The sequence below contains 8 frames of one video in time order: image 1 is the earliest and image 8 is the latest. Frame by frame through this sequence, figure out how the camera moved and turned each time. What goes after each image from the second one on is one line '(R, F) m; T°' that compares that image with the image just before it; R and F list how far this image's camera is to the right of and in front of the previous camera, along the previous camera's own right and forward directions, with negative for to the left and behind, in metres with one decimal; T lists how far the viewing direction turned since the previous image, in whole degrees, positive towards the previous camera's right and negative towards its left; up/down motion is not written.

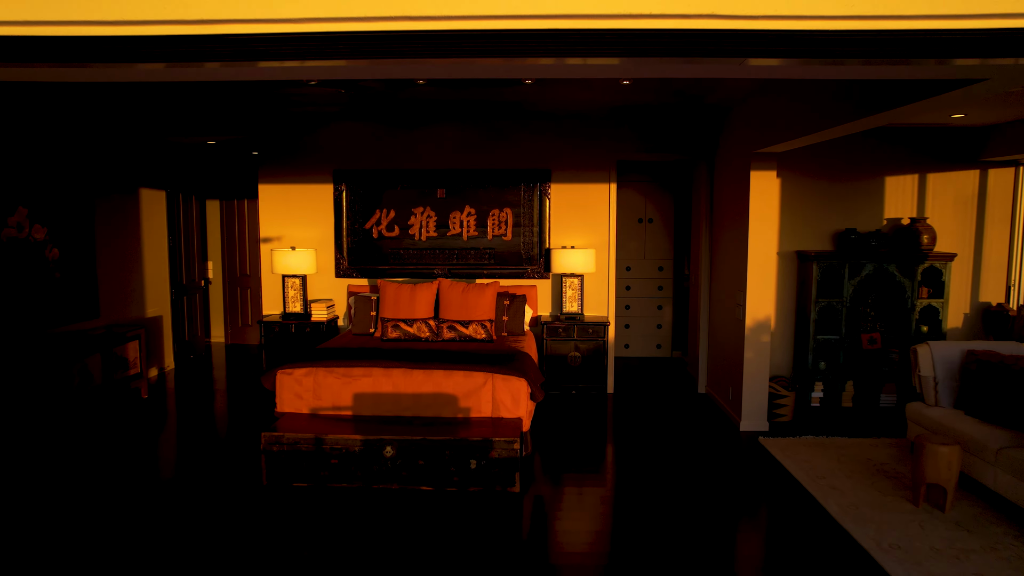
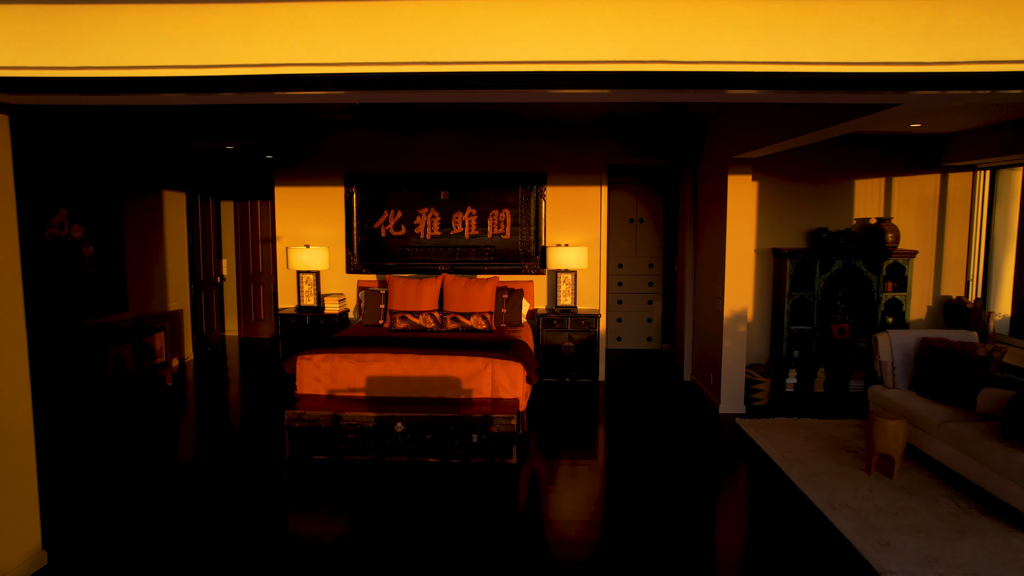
(0.0, -0.4) m; 0°
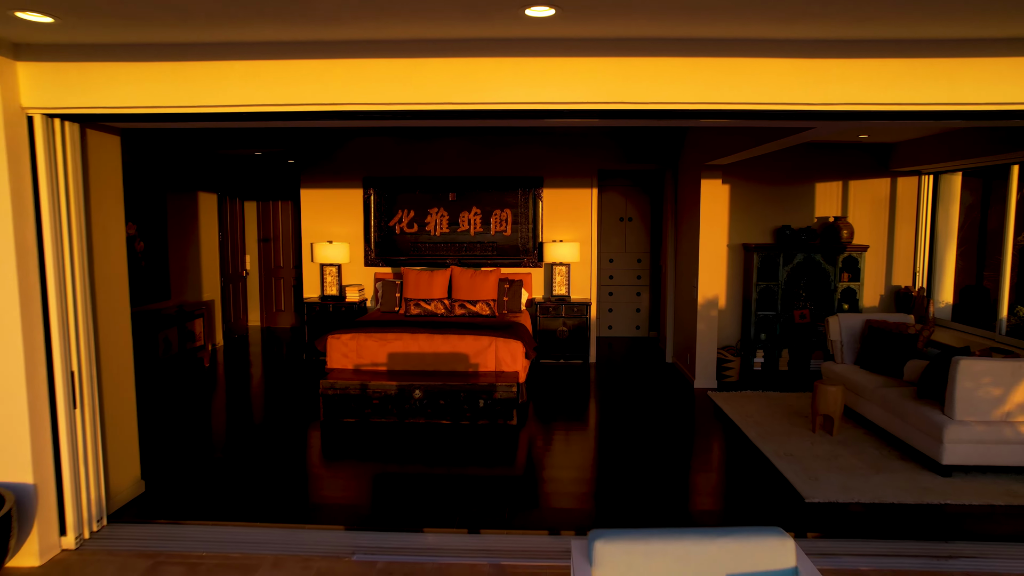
(0.0, -0.7) m; 0°
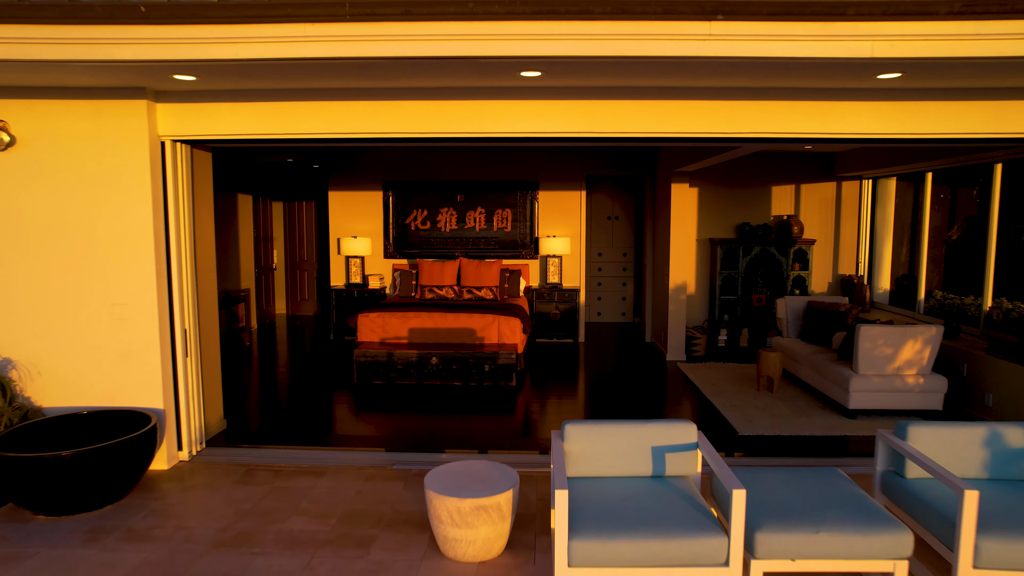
(0.0, -1.1) m; 0°
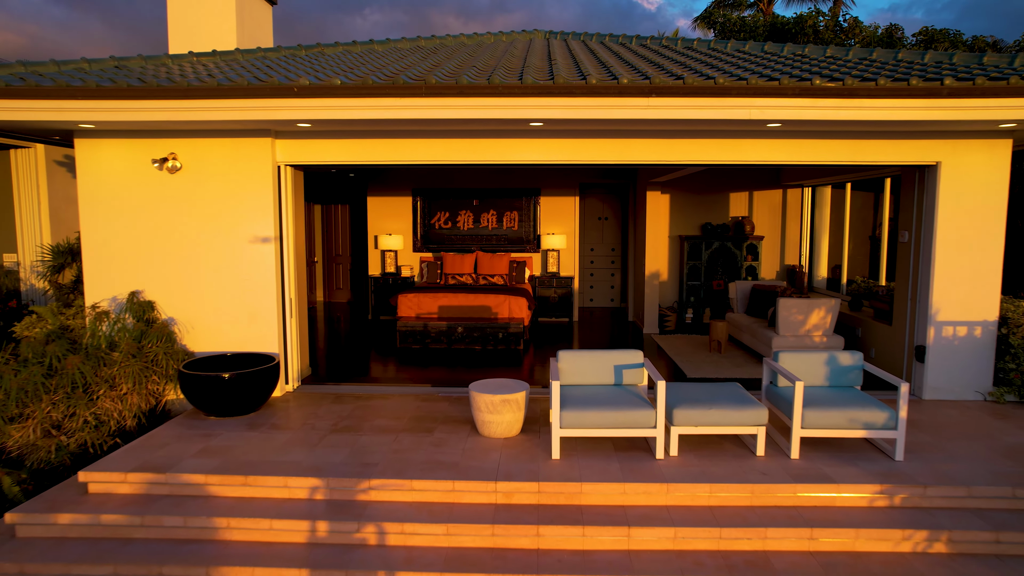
(-0.1, -1.7) m; 0°
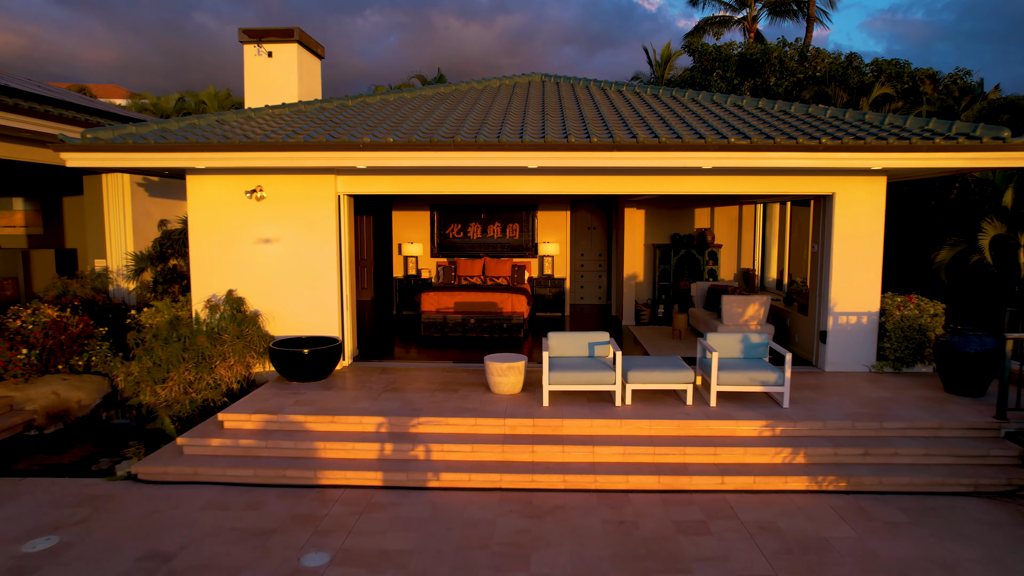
(0.0, -1.8) m; 0°
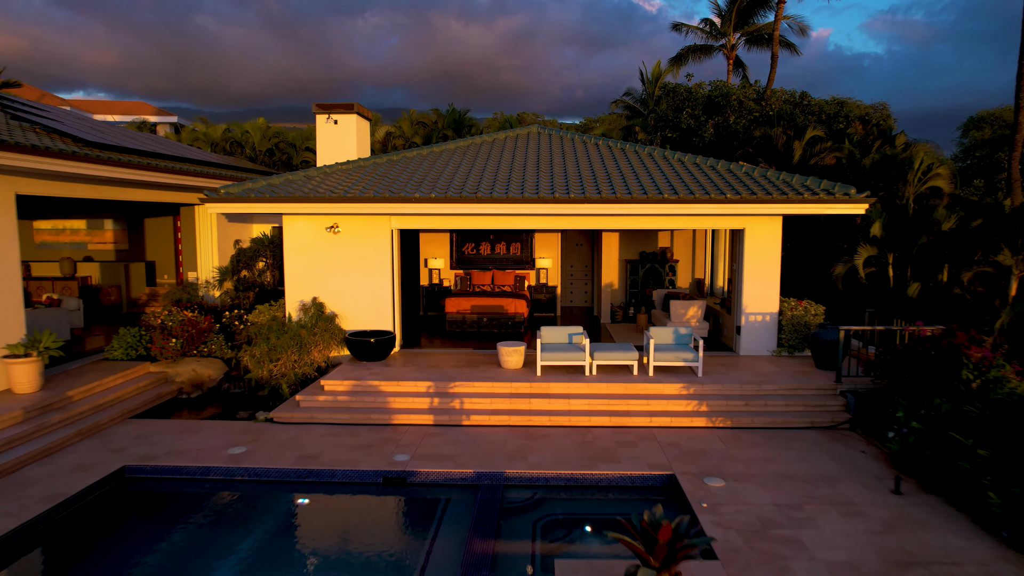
(0.0, -2.9) m; 0°
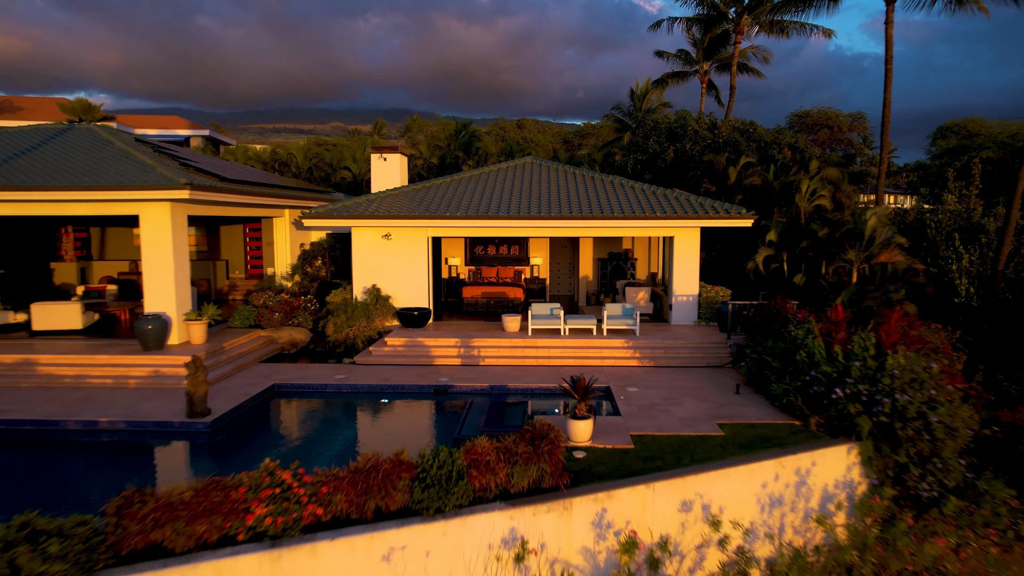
(0.0, -4.2) m; 0°
